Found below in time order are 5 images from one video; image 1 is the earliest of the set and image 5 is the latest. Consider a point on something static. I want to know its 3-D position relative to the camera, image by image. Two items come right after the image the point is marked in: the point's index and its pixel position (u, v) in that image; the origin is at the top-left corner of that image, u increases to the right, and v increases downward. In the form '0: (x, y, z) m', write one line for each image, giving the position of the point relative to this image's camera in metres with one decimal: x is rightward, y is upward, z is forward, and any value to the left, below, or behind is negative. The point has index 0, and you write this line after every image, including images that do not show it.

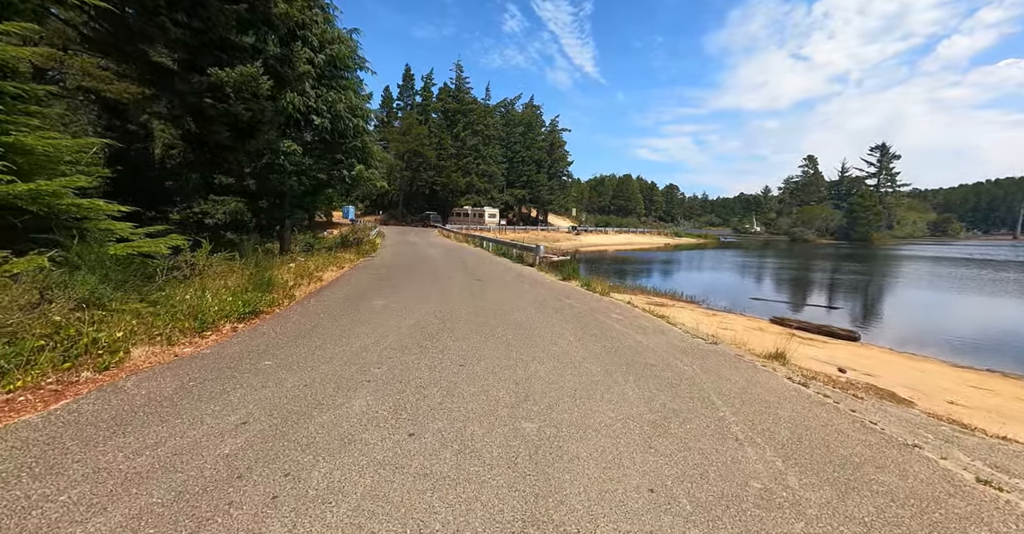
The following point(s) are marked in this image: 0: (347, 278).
0: (-4.4, -0.3, +12.1) m
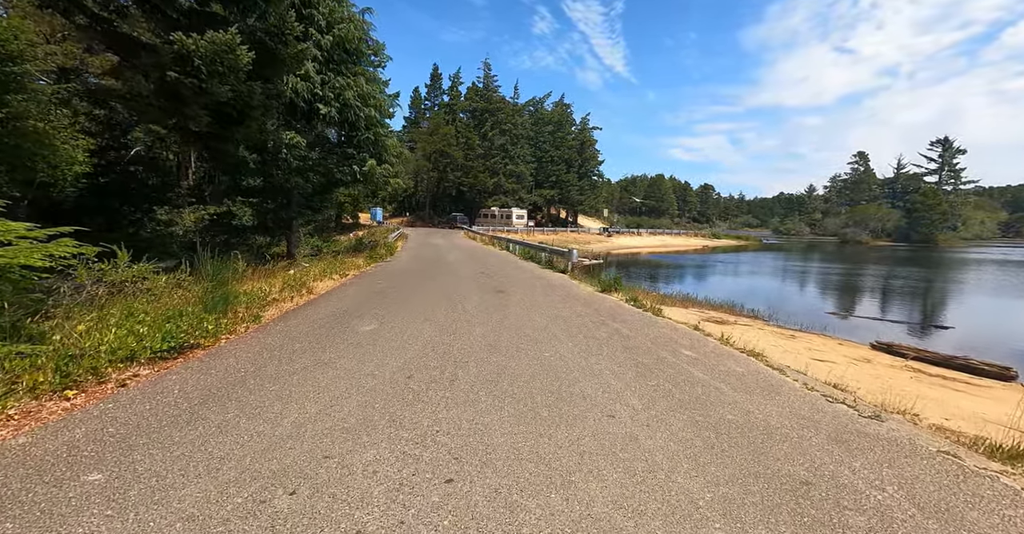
0: (-3.8, -0.5, +10.2) m
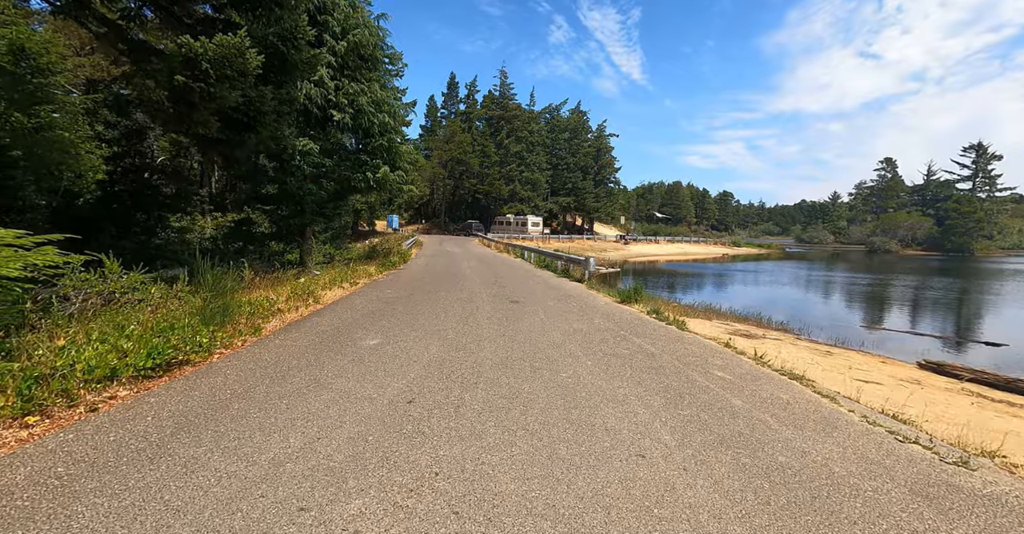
0: (-3.5, -0.7, +9.8) m
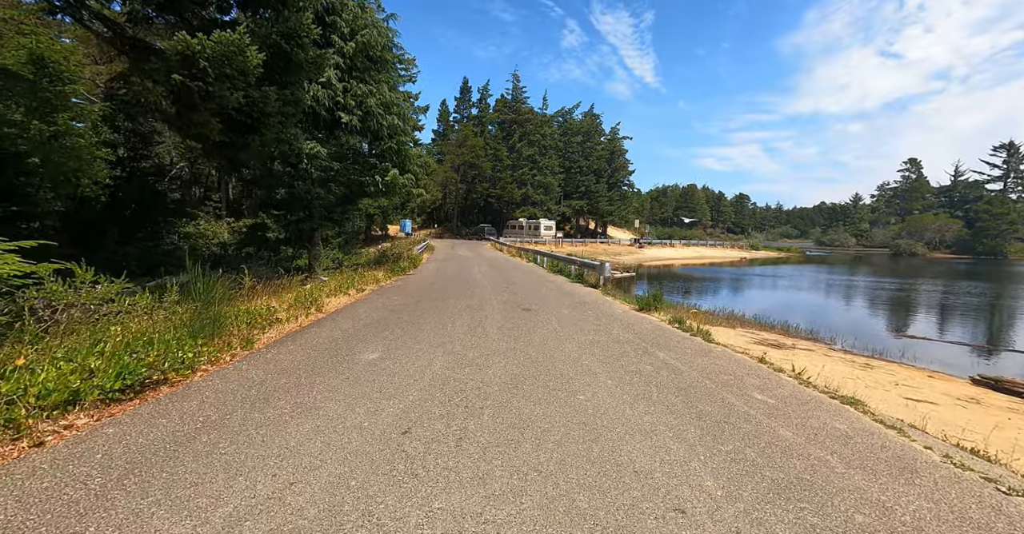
0: (-3.2, -0.9, +9.4) m
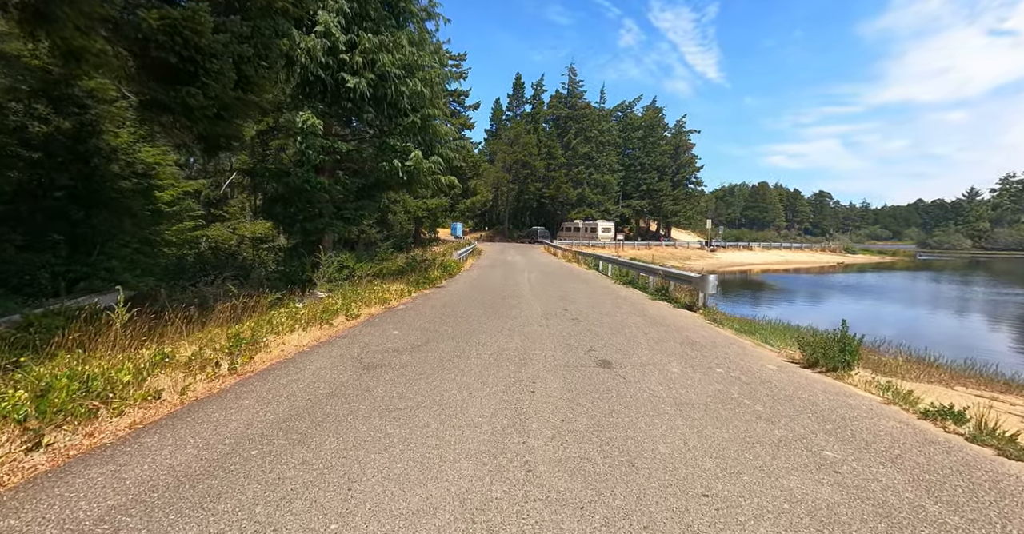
0: (-2.4, -1.1, +5.4) m
